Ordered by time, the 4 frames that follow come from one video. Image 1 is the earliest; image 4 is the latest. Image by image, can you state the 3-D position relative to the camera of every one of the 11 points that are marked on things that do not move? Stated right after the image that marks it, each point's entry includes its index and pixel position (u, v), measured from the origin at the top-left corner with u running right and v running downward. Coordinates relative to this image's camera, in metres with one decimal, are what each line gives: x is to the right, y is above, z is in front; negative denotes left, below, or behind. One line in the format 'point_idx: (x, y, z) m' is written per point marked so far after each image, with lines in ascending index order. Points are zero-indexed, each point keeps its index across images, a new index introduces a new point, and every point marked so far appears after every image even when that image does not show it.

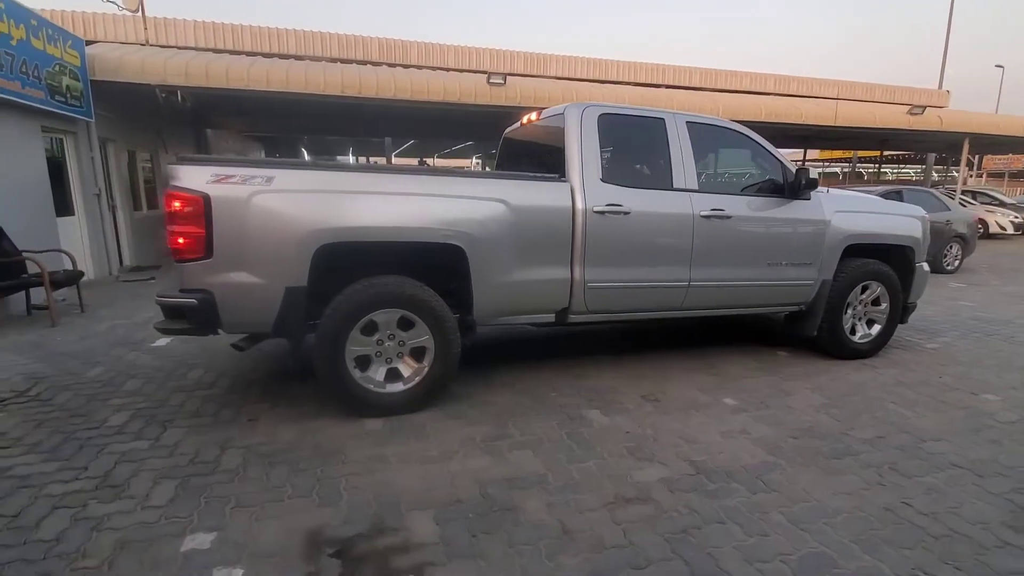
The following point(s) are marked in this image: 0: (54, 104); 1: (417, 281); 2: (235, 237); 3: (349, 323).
0: (-6.5, +2.6, +7.3) m
1: (-0.7, +0.1, +3.8) m
2: (-1.8, +0.3, +3.3) m
3: (-1.1, -0.2, +3.6) m
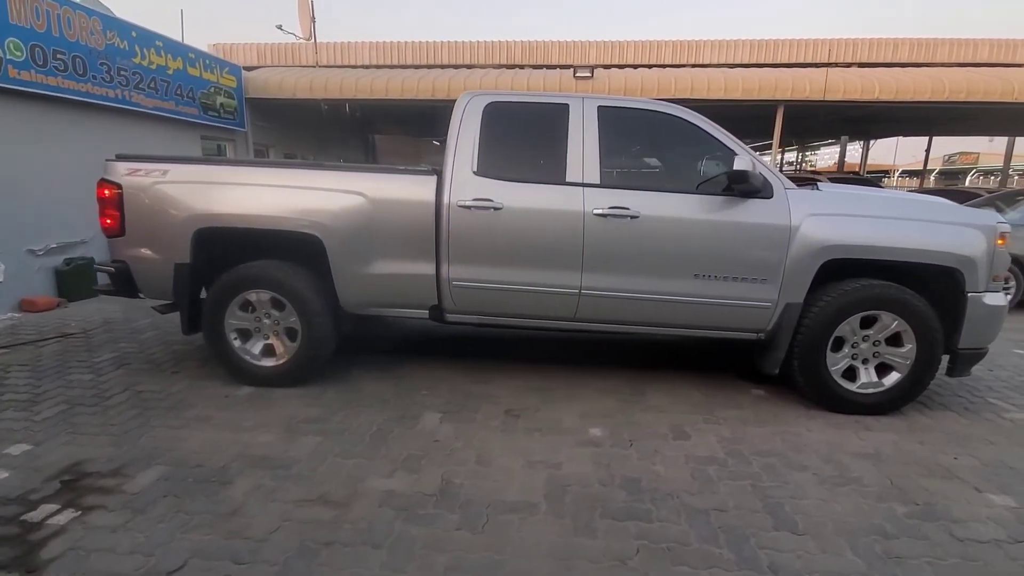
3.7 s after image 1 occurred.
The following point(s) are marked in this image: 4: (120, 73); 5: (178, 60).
0: (-5.6, +3.1, +9.5) m
1: (-1.8, +0.2, +4.1) m
2: (-2.9, +0.5, +4.0) m
3: (-2.2, -0.1, +4.1) m
4: (-5.7, +3.1, +7.5) m
5: (-5.6, +3.8, +8.6) m
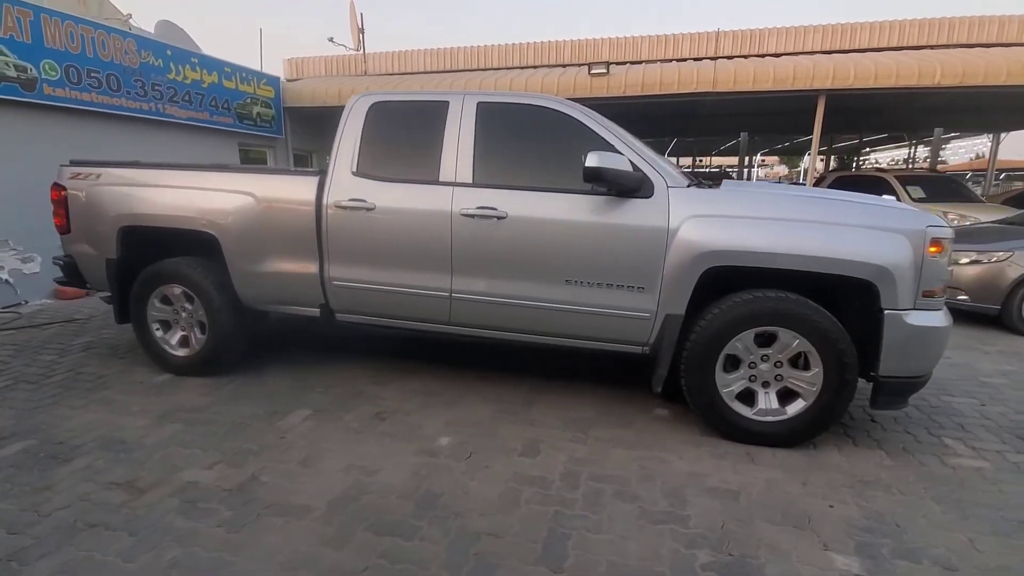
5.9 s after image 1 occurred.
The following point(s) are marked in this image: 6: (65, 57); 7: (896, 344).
0: (-5.4, +3.2, +10.3) m
1: (-2.6, +0.2, +4.4) m
2: (-3.7, +0.6, +4.5) m
3: (-3.1, 0.0, +4.4) m
4: (-5.8, +3.2, +8.4) m
5: (-5.5, +3.9, +9.5) m
6: (-6.1, +3.1, +7.0) m
7: (+2.3, -0.3, +3.1) m
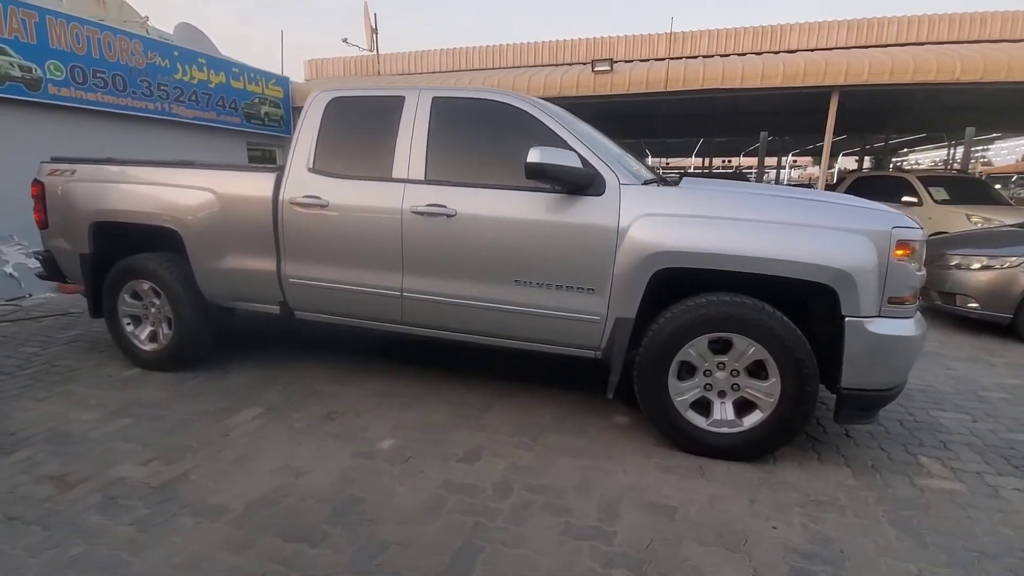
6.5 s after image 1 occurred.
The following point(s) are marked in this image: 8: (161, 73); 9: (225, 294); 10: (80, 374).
0: (-5.3, +3.3, +10.5) m
1: (-2.9, +0.3, +4.4) m
2: (-4.0, +0.7, +4.6) m
3: (-3.4, 0.0, +4.5) m
4: (-5.9, +3.3, +8.6) m
5: (-5.4, +4.0, +9.6) m
6: (-6.2, +3.2, +7.2) m
7: (+1.9, -0.4, +2.8) m
8: (-5.8, +3.6, +8.6) m
9: (-2.3, -0.1, +4.2) m
10: (-3.7, -0.7, +4.4) m
